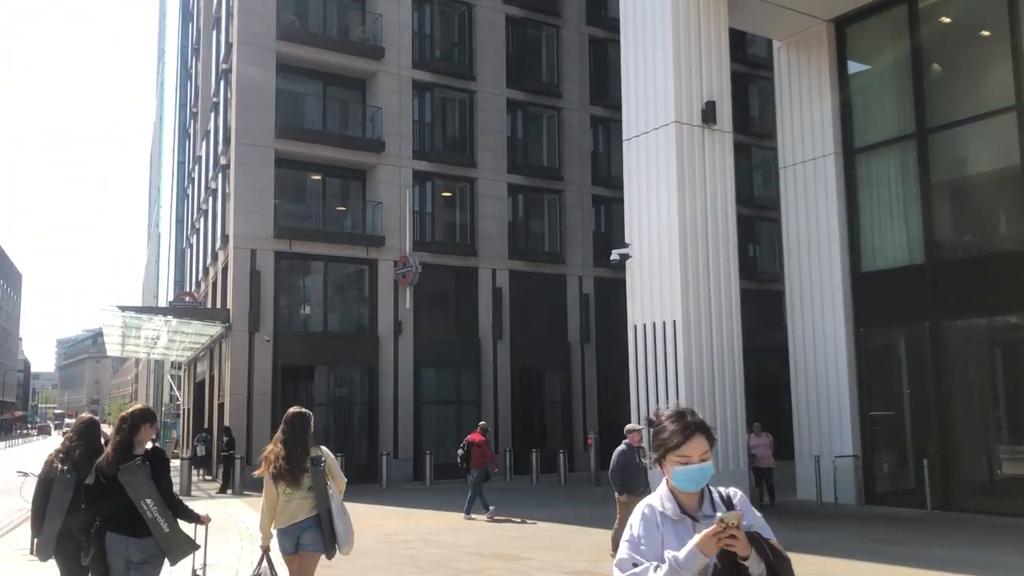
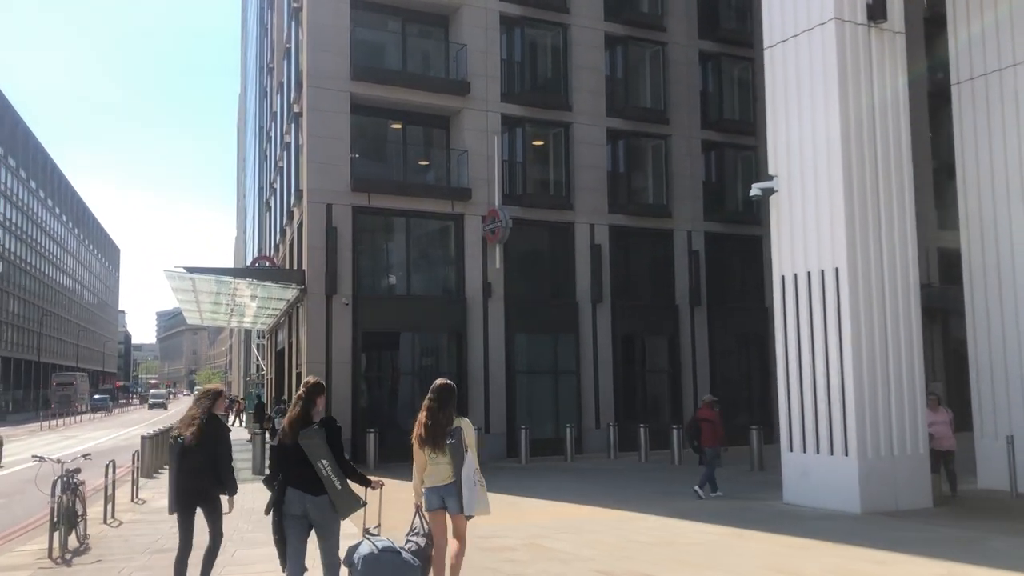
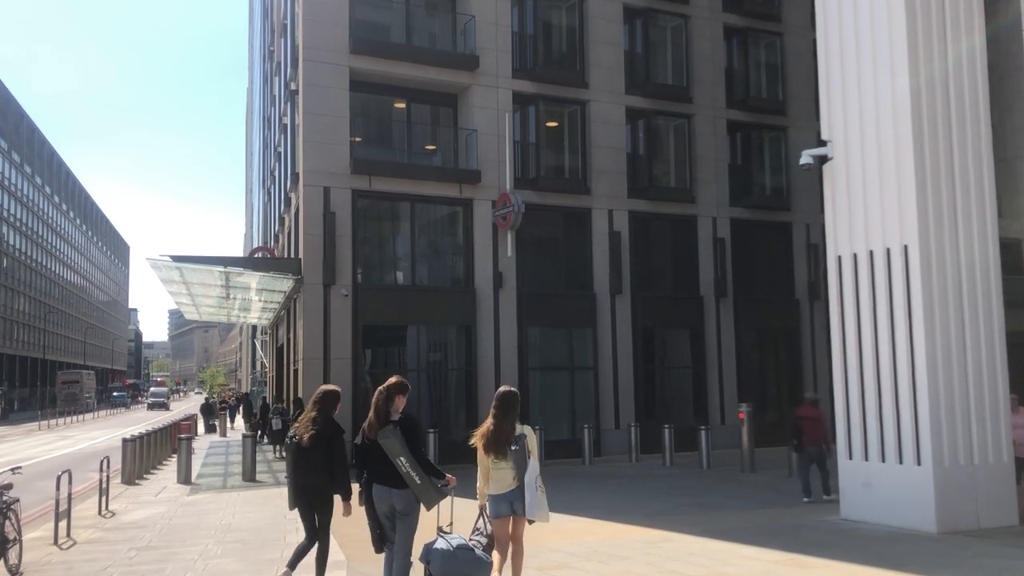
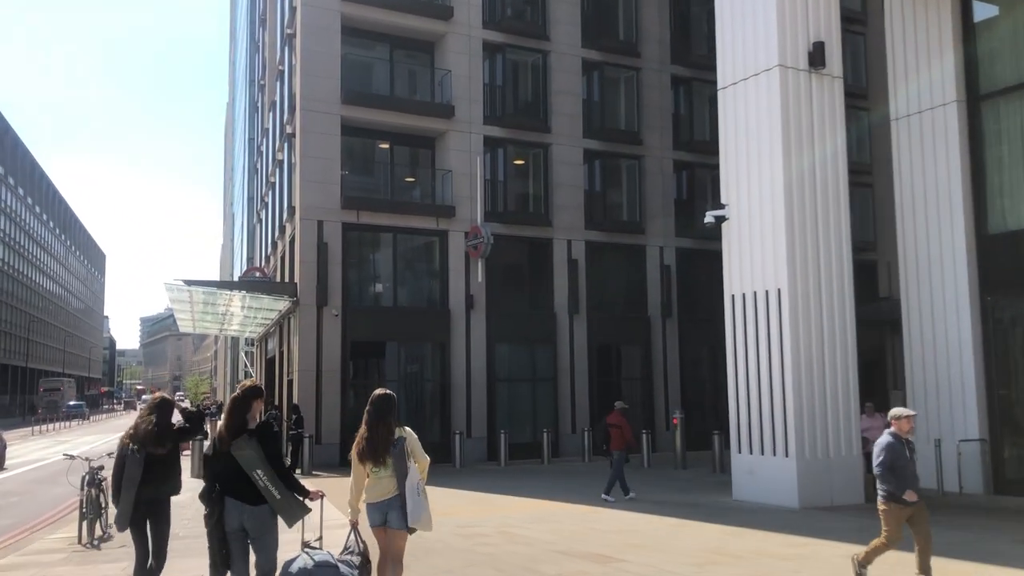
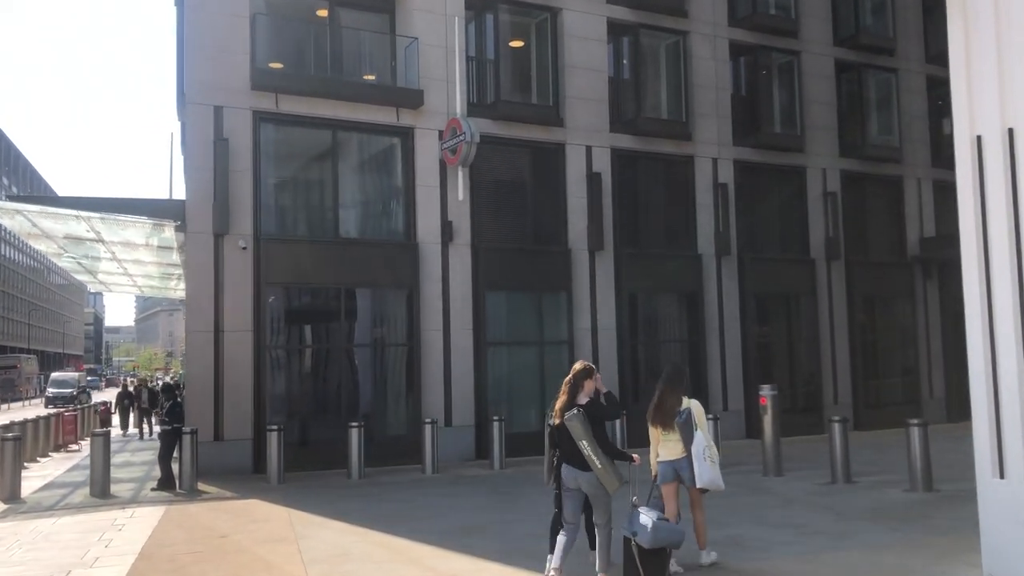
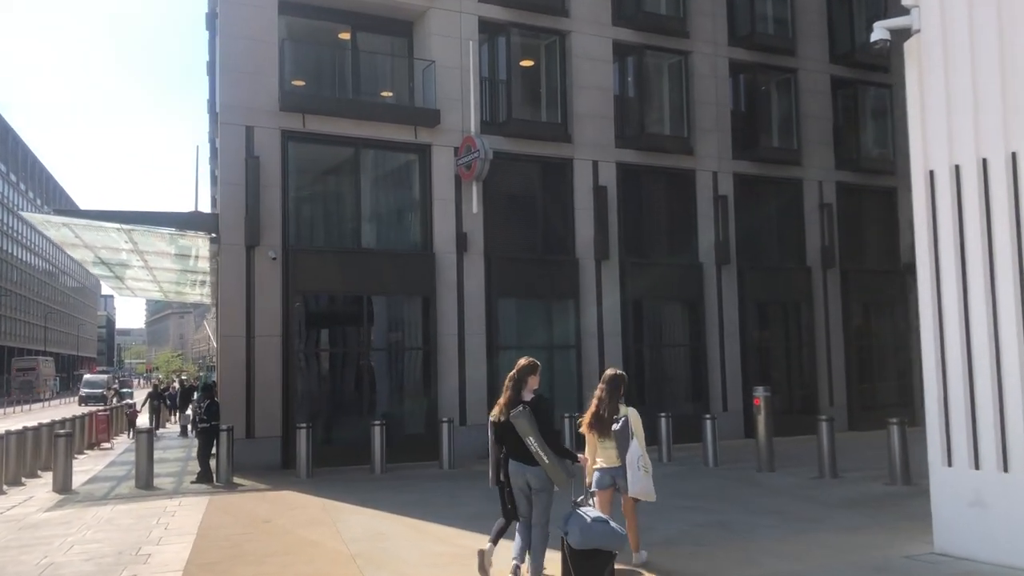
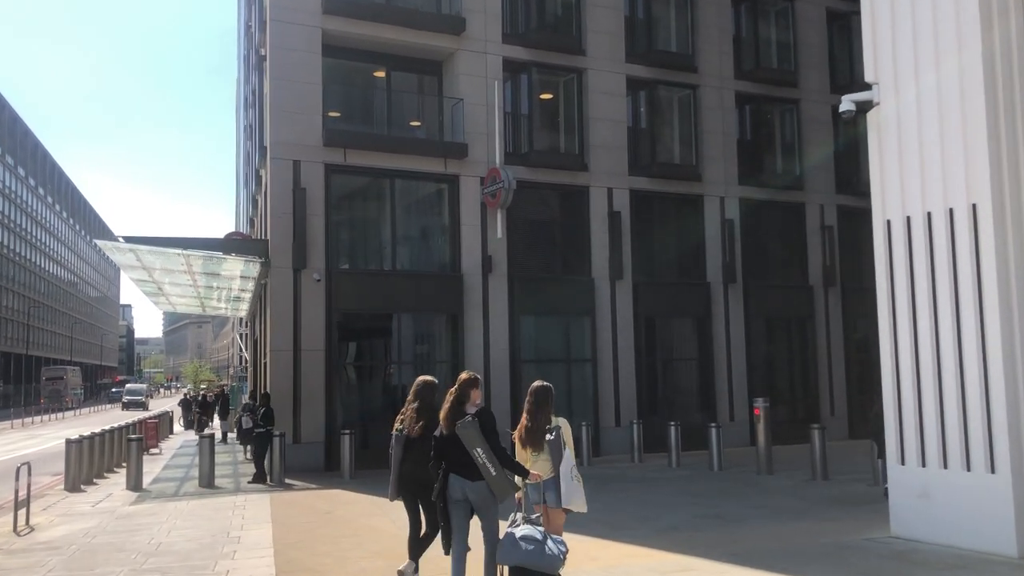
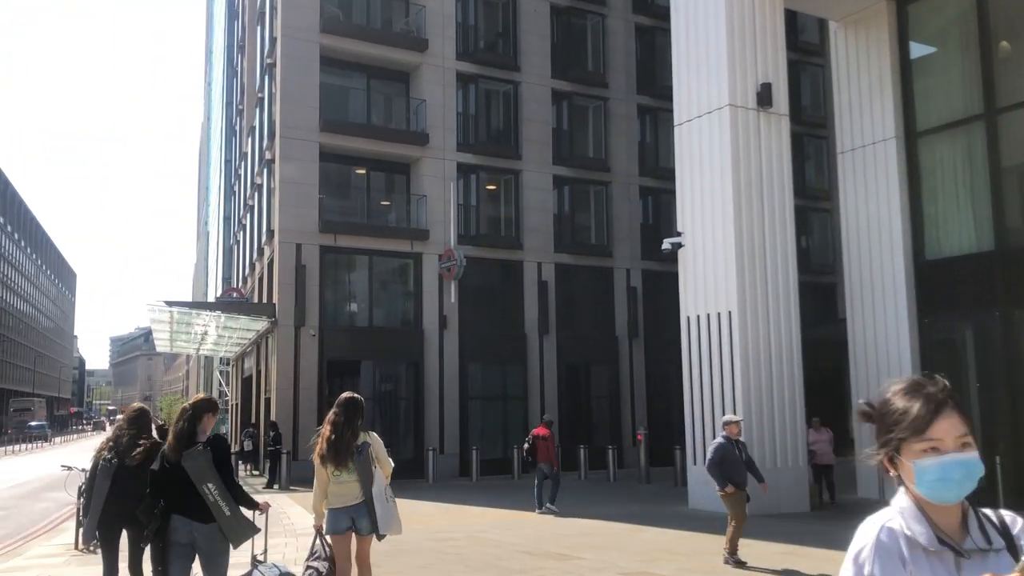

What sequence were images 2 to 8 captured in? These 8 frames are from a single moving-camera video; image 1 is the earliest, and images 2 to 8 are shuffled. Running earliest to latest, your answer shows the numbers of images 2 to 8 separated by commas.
8, 4, 2, 3, 7, 6, 5
